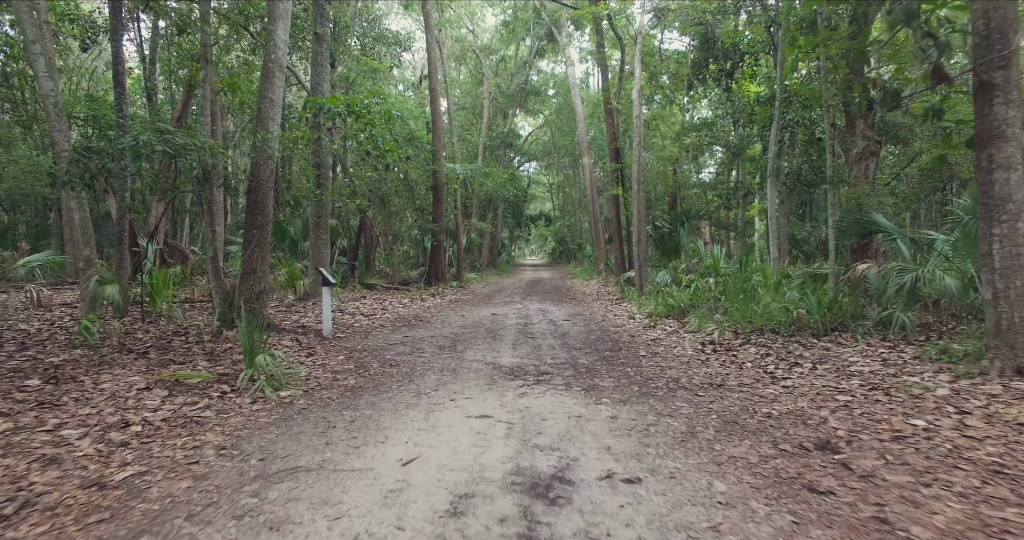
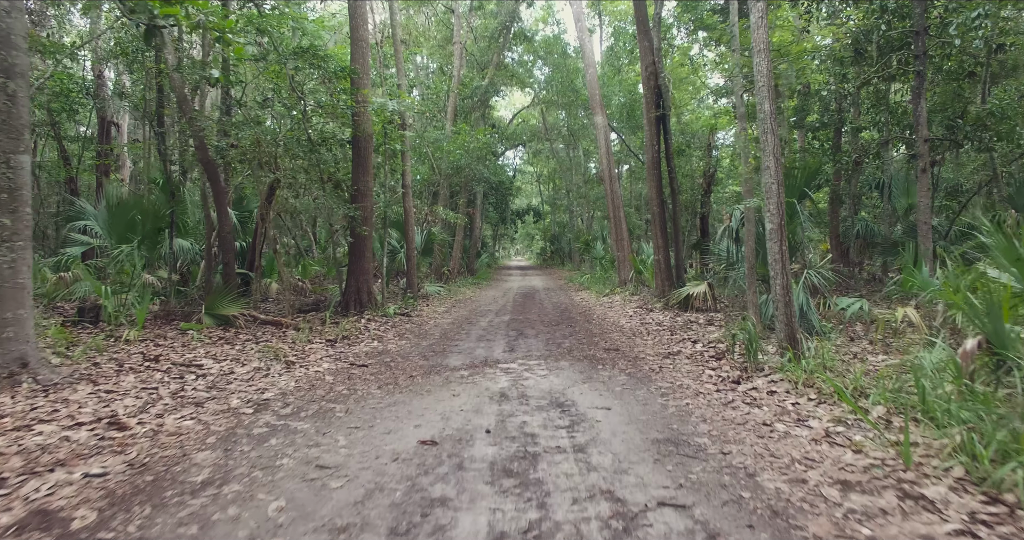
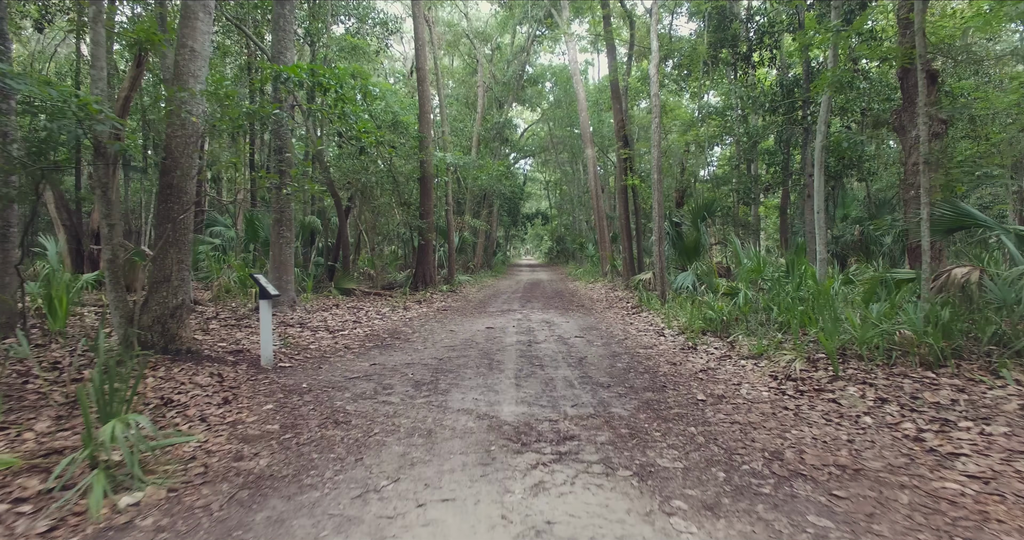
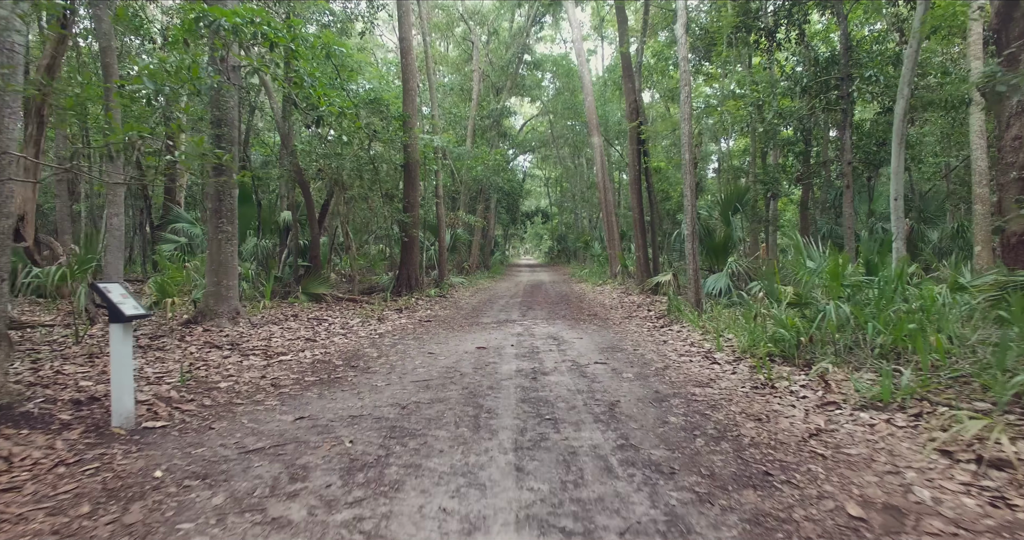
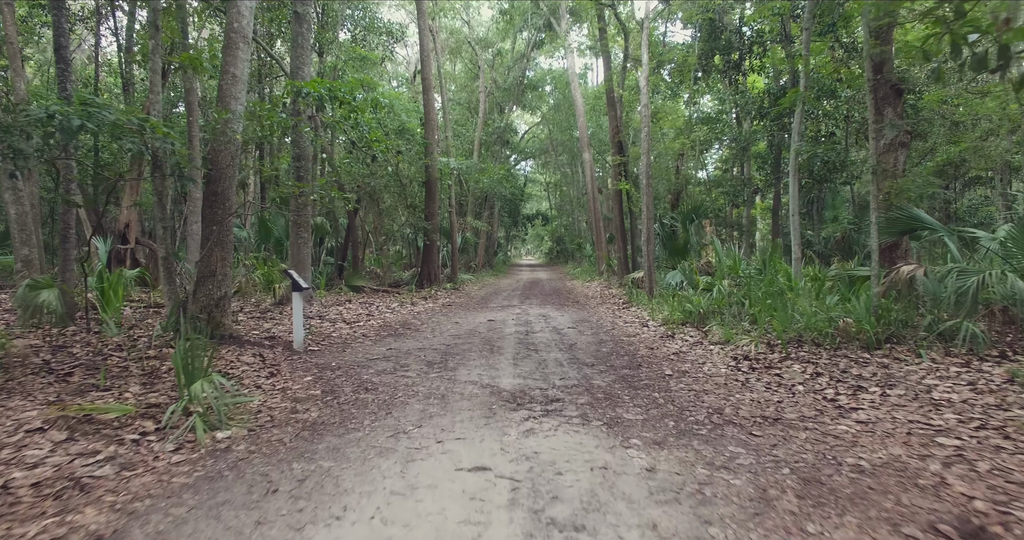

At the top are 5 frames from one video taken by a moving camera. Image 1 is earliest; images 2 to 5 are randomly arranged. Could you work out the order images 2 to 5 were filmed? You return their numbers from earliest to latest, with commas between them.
5, 3, 4, 2
